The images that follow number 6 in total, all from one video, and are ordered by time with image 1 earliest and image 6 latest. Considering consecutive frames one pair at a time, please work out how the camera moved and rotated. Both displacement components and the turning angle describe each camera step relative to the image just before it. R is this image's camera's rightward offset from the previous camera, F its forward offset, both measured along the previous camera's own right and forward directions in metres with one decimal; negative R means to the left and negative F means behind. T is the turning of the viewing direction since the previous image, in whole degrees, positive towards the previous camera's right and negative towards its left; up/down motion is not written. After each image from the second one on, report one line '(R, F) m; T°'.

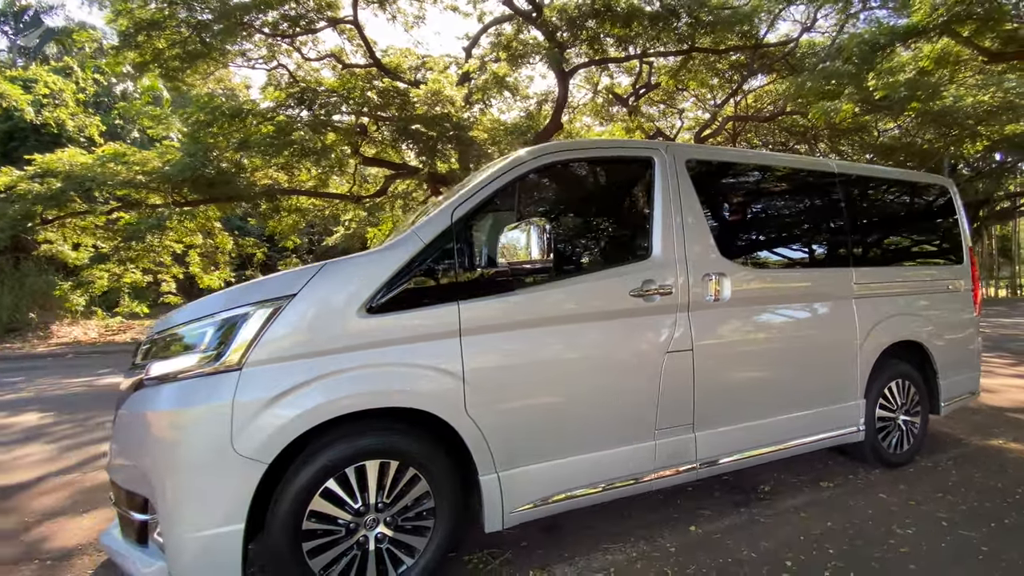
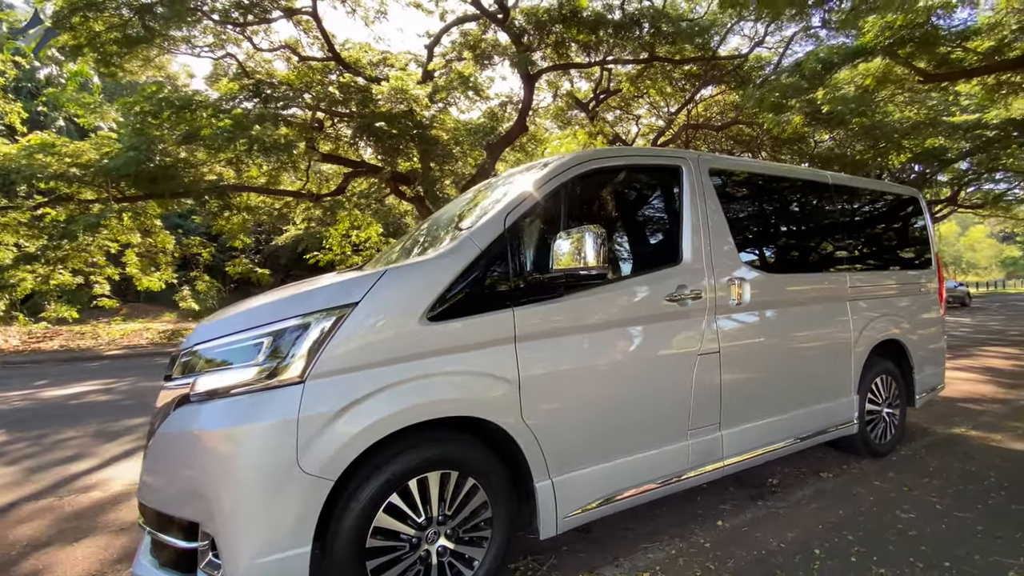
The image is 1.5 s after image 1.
(-0.5, 0.0) m; +6°
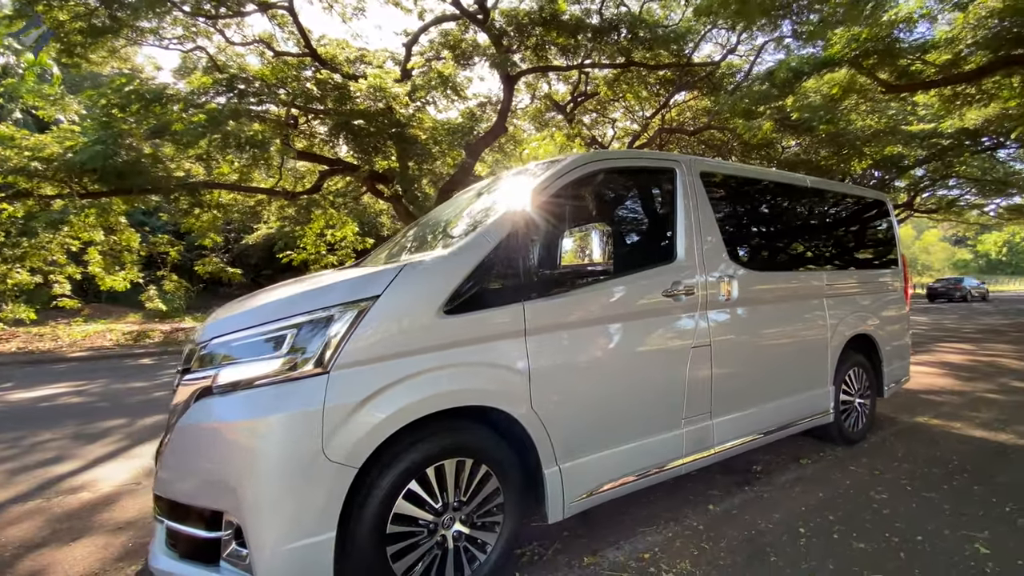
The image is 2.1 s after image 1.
(-0.2, -0.1) m; +3°
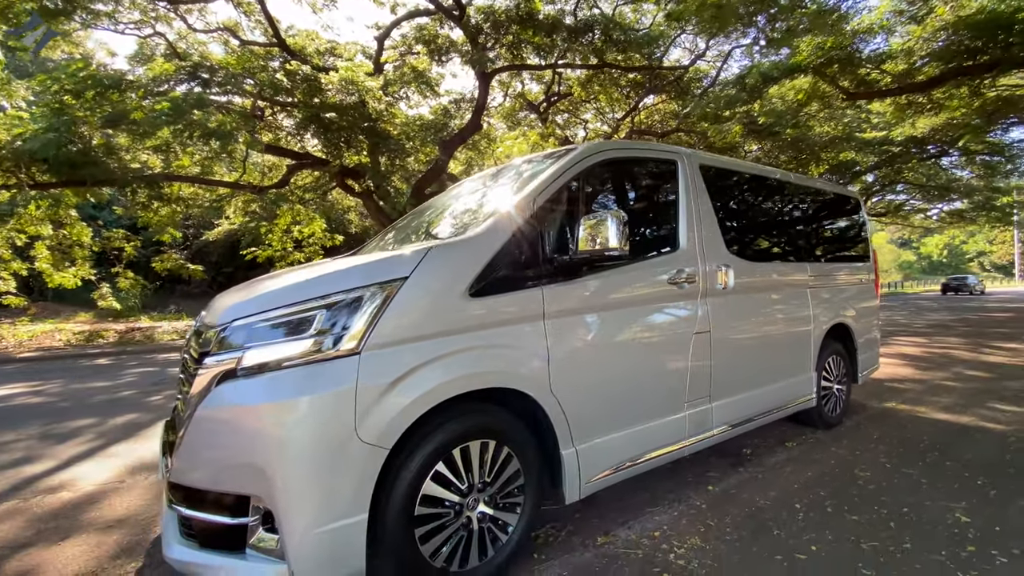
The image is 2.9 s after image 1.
(-0.3, 0.0) m; +4°
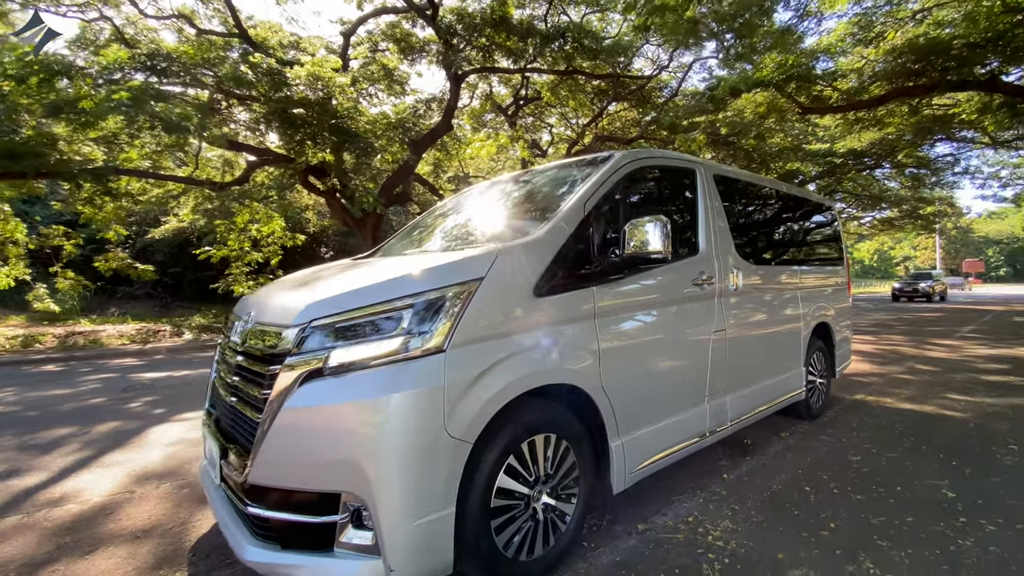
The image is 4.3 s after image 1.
(-0.6, -0.1) m; +6°
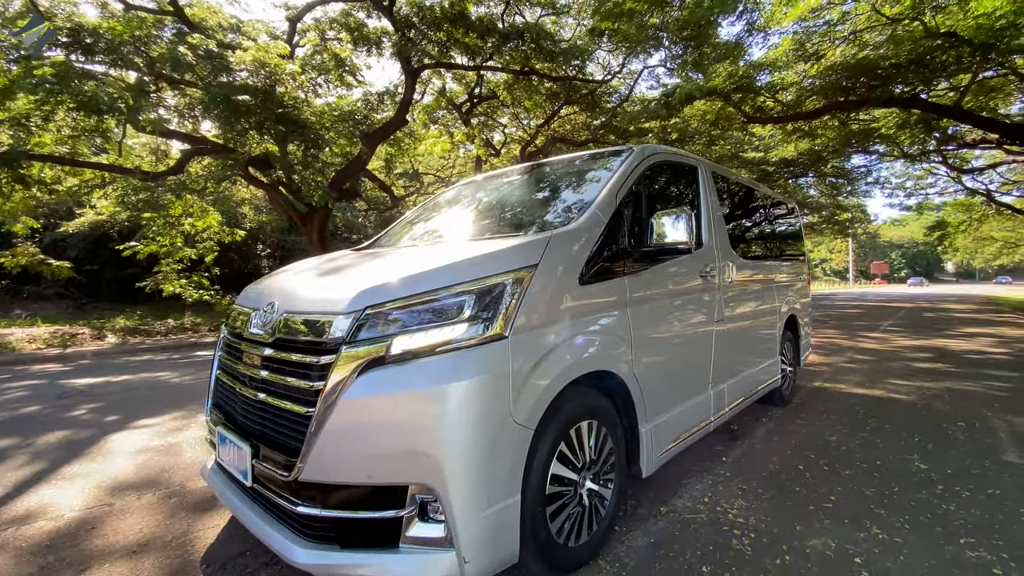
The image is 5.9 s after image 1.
(-0.5, 0.0) m; +7°
